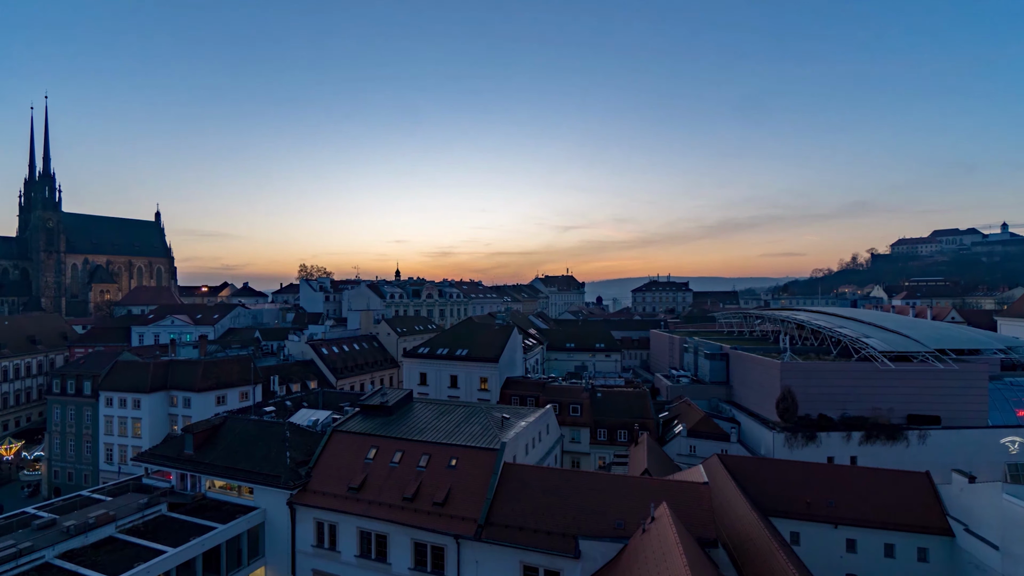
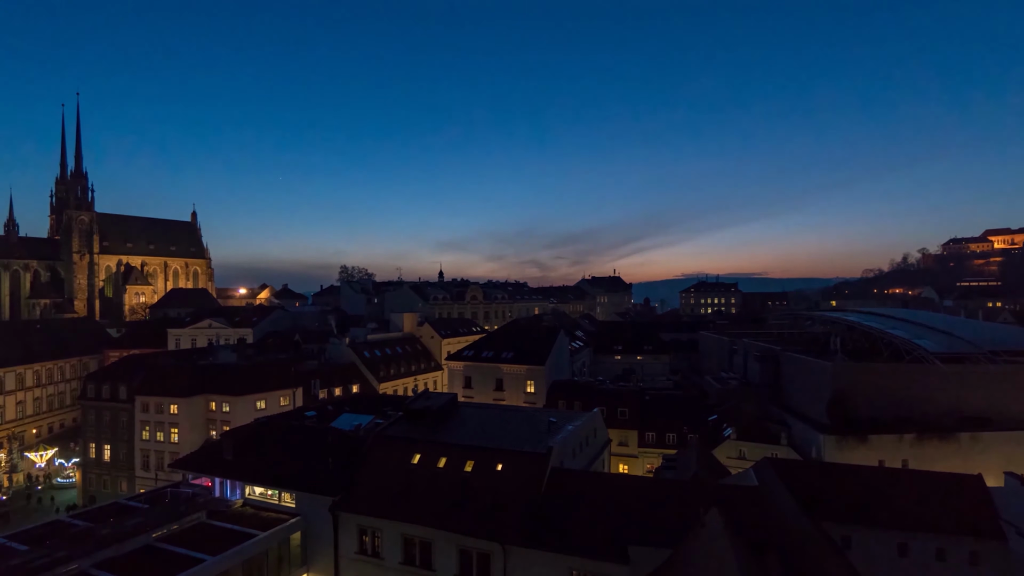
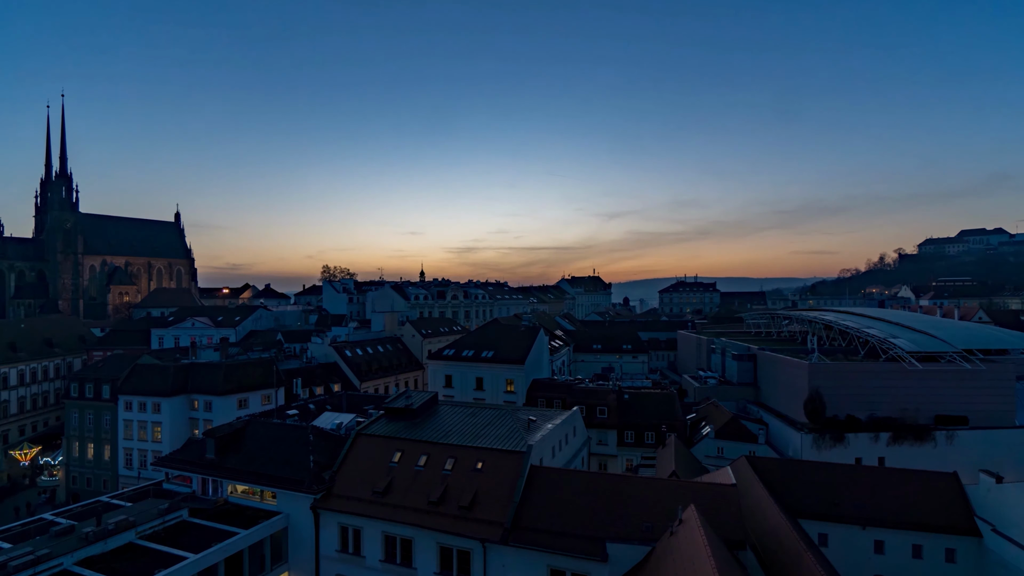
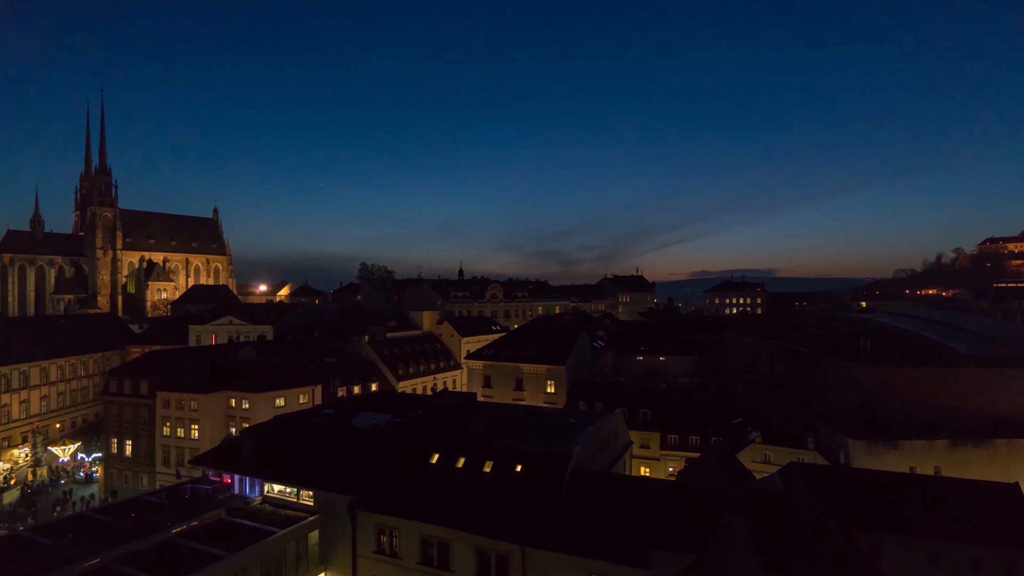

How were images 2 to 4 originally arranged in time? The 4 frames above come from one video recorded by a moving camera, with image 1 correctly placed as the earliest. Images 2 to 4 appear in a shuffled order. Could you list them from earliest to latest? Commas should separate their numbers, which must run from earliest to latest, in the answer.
3, 2, 4
